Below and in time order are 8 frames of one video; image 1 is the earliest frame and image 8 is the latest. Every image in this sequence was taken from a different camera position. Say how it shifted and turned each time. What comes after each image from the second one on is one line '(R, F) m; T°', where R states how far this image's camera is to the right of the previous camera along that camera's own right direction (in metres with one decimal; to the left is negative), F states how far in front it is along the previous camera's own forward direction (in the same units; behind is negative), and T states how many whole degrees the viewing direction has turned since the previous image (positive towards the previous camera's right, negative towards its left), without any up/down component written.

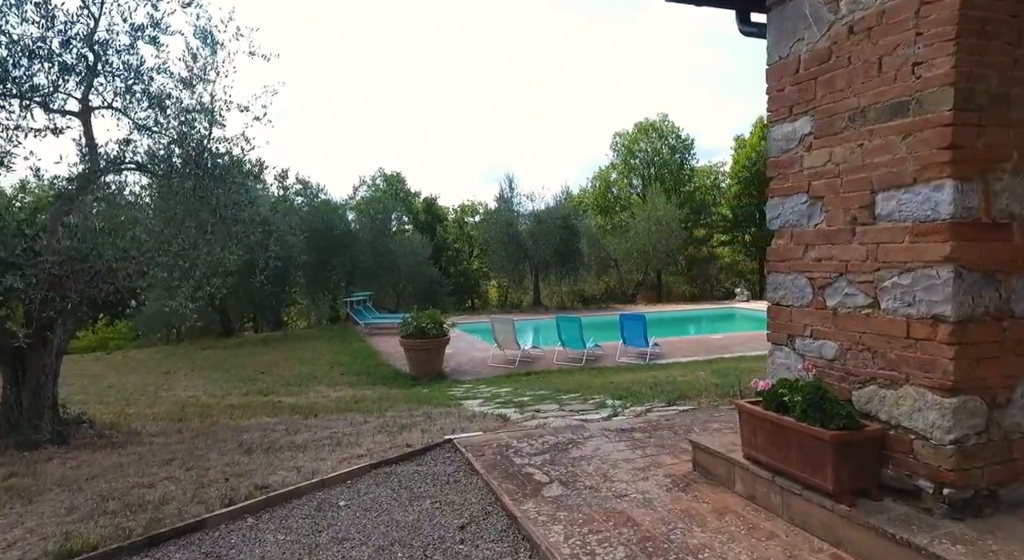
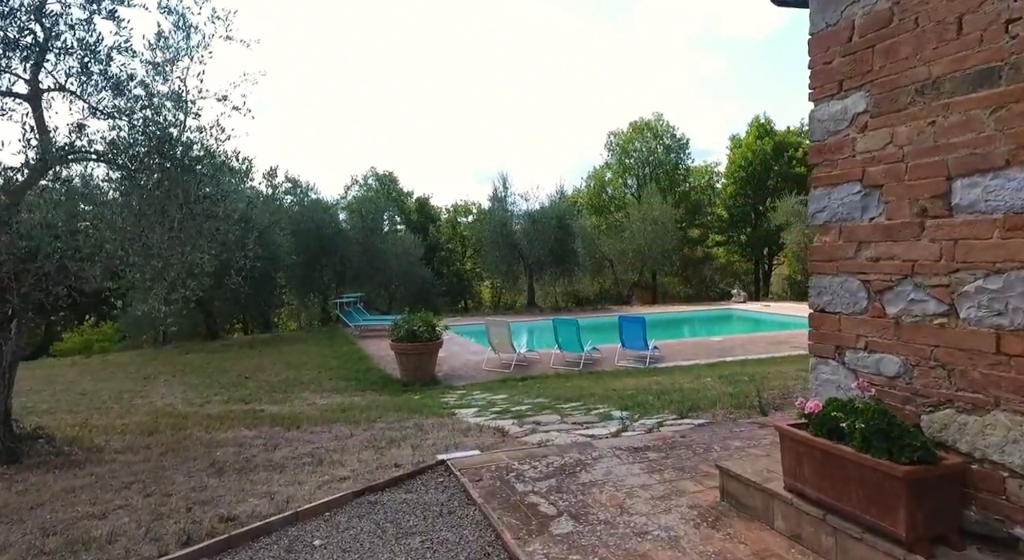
(0.0, +0.3) m; +1°
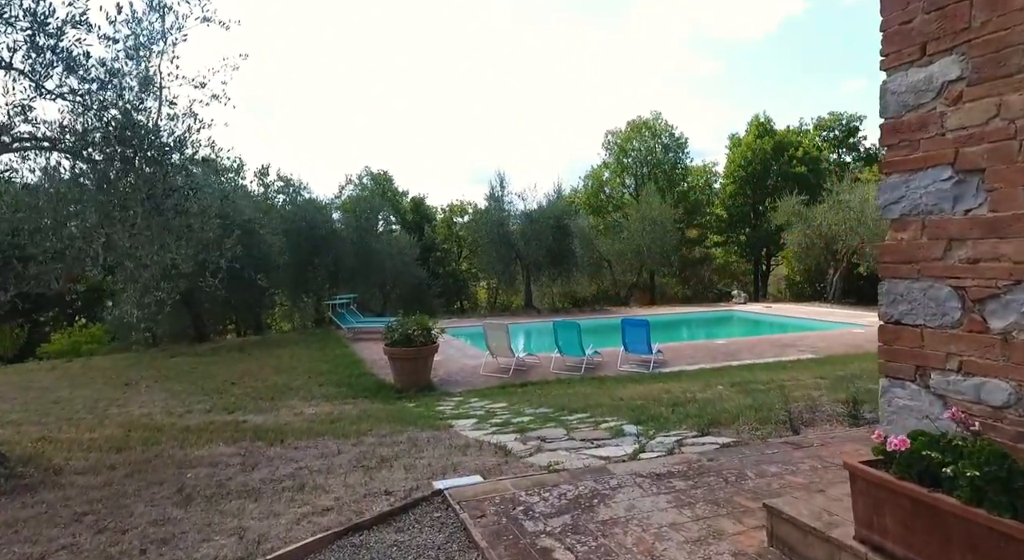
(0.0, +0.3) m; 0°
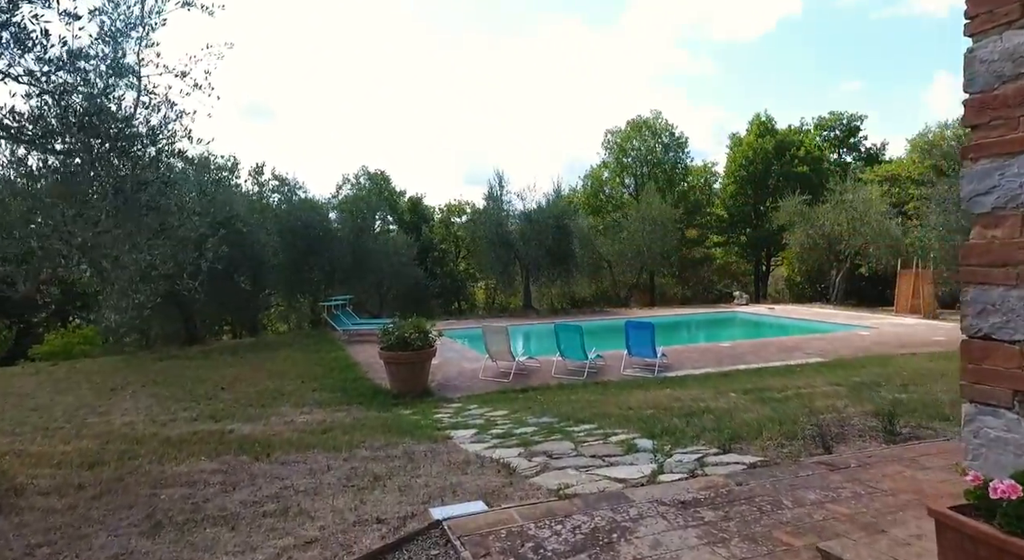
(0.0, +0.3) m; 0°
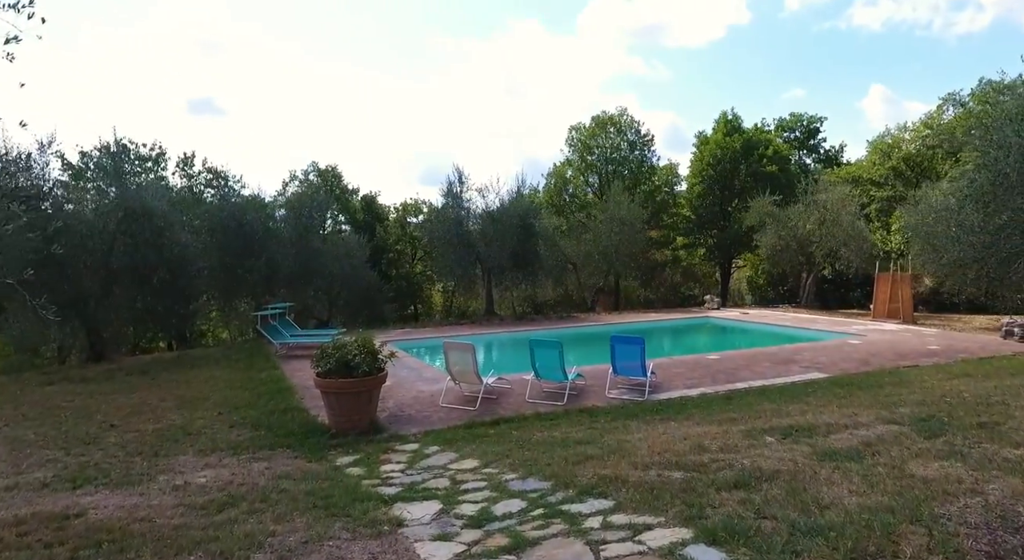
(-0.1, +1.3) m; +4°
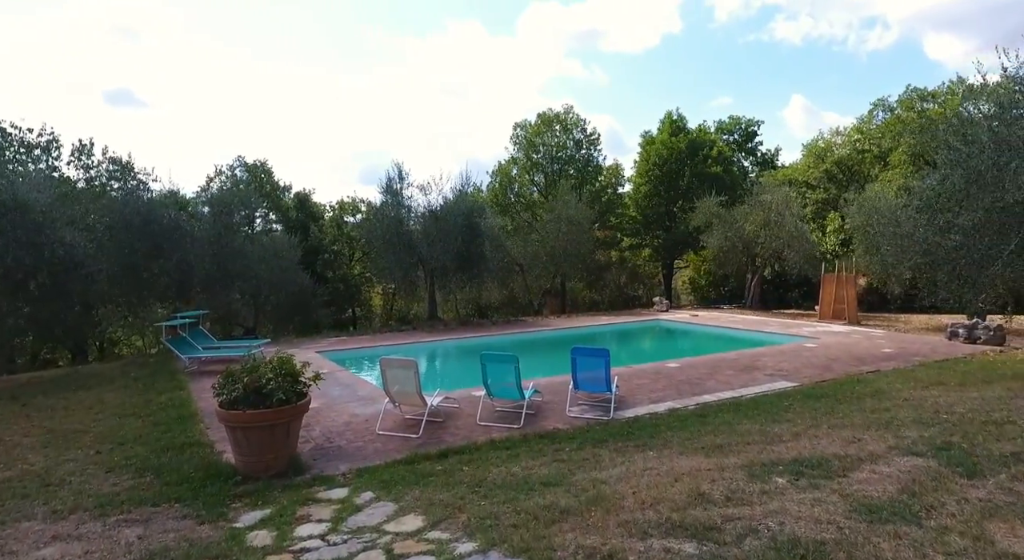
(-0.1, +0.9) m; +6°
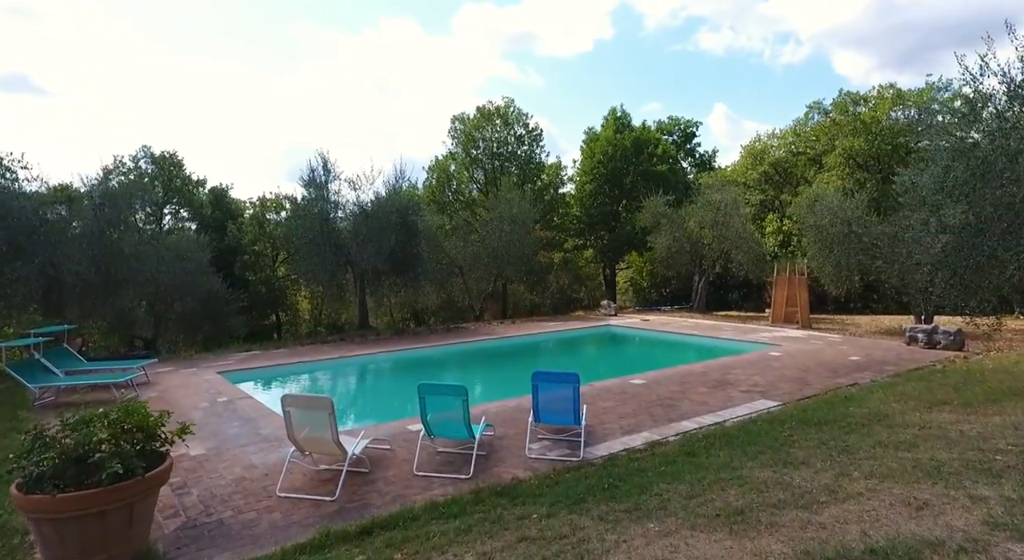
(-0.1, +1.3) m; +6°
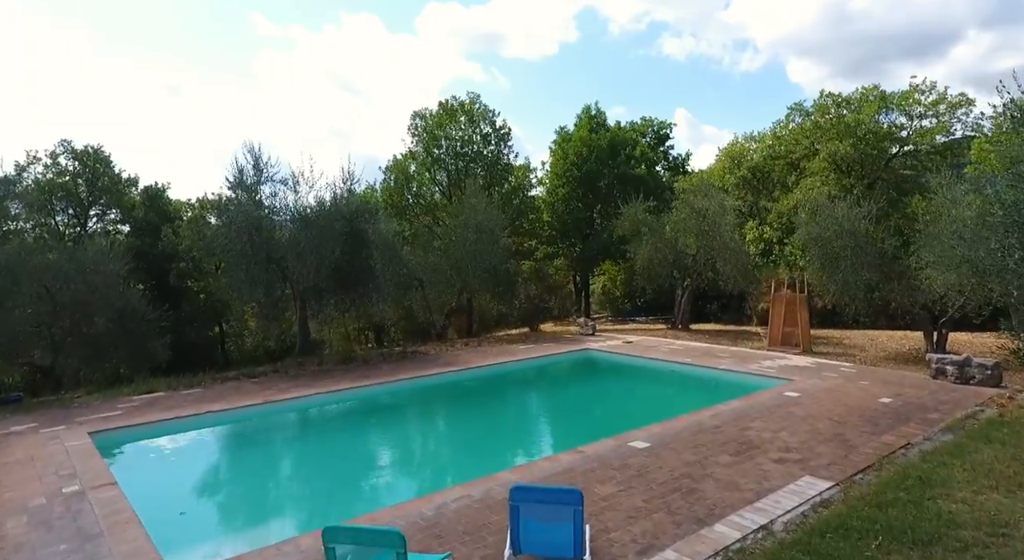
(0.0, +1.8) m; +3°
